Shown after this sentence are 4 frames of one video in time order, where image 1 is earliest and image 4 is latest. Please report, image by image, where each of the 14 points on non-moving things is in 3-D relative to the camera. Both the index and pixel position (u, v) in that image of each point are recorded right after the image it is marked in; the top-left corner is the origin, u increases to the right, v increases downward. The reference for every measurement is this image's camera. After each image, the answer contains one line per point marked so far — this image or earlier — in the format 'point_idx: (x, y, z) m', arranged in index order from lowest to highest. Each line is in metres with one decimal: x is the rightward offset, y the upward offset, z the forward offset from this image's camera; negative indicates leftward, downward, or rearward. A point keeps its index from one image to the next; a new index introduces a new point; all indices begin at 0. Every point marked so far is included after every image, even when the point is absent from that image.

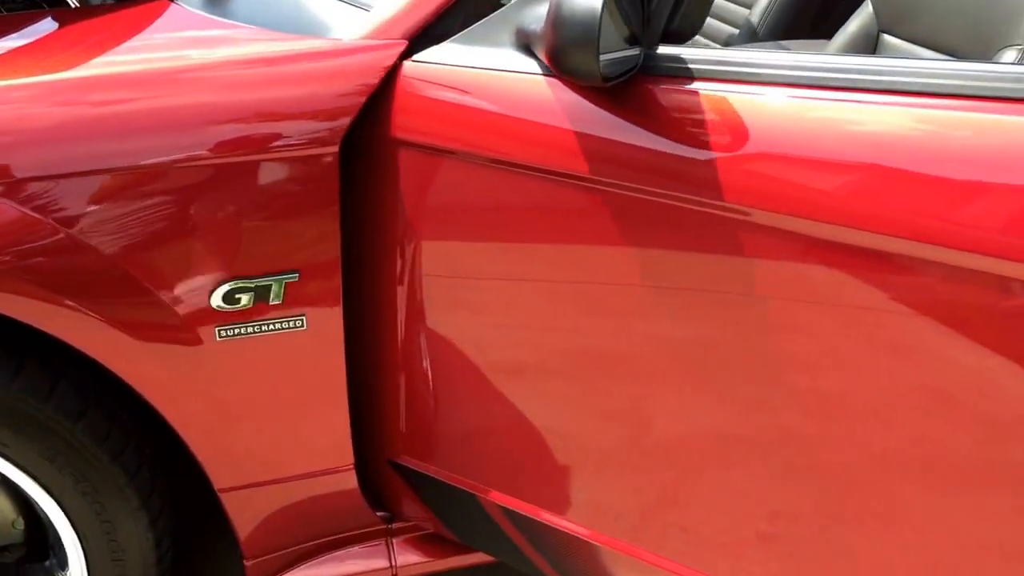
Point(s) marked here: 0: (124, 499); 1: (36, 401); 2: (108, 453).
0: (-0.4, -0.2, +1.1) m
1: (-0.5, -0.1, +1.1) m
2: (-0.4, -0.2, +1.1) m
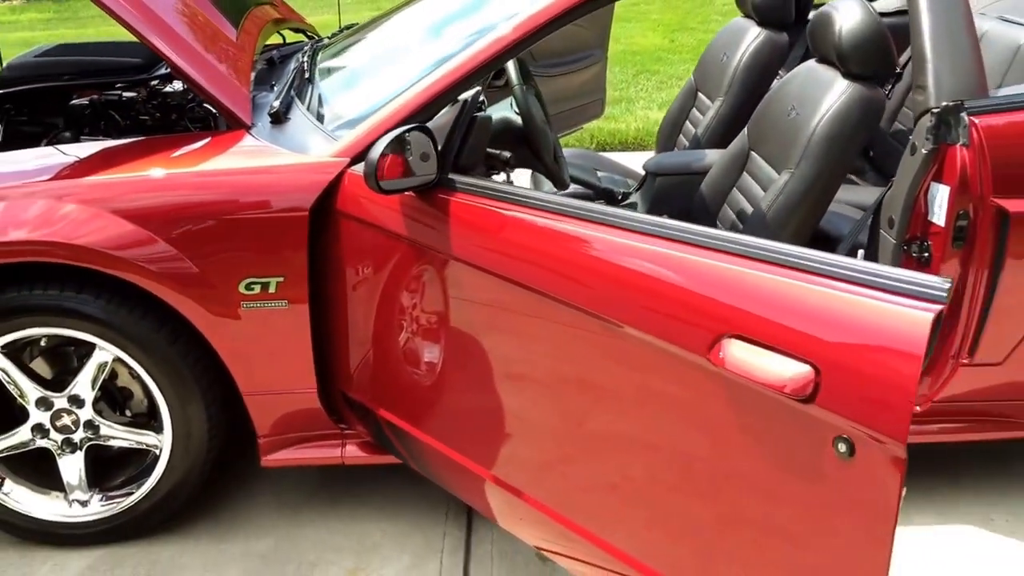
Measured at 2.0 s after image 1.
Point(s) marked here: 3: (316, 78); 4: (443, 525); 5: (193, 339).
0: (-0.6, -0.2, +2.0) m
1: (-0.7, -0.1, +2.0) m
2: (-0.6, -0.2, +2.0) m
3: (-0.5, +0.5, +2.3) m
4: (-0.1, -0.5, +2.1) m
5: (-0.6, -0.1, +2.0) m
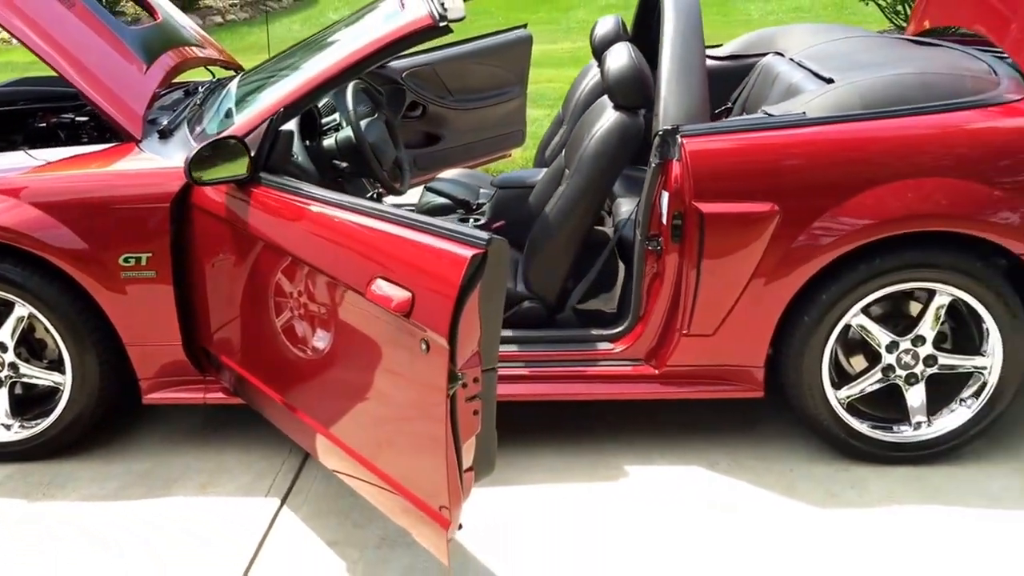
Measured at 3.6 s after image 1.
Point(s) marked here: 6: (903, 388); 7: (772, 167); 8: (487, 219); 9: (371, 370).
0: (-1.1, -0.1, +2.6) m
1: (-1.1, 0.0, +2.6) m
2: (-1.1, -0.1, +2.6) m
3: (-0.9, +0.5, +2.9) m
4: (-0.6, -0.4, +2.7) m
5: (-1.1, 0.0, +2.6) m
6: (+1.0, -0.2, +2.5) m
7: (+0.6, +0.3, +2.4) m
8: (-0.1, +0.2, +3.1) m
9: (-0.3, -0.2, +2.0) m
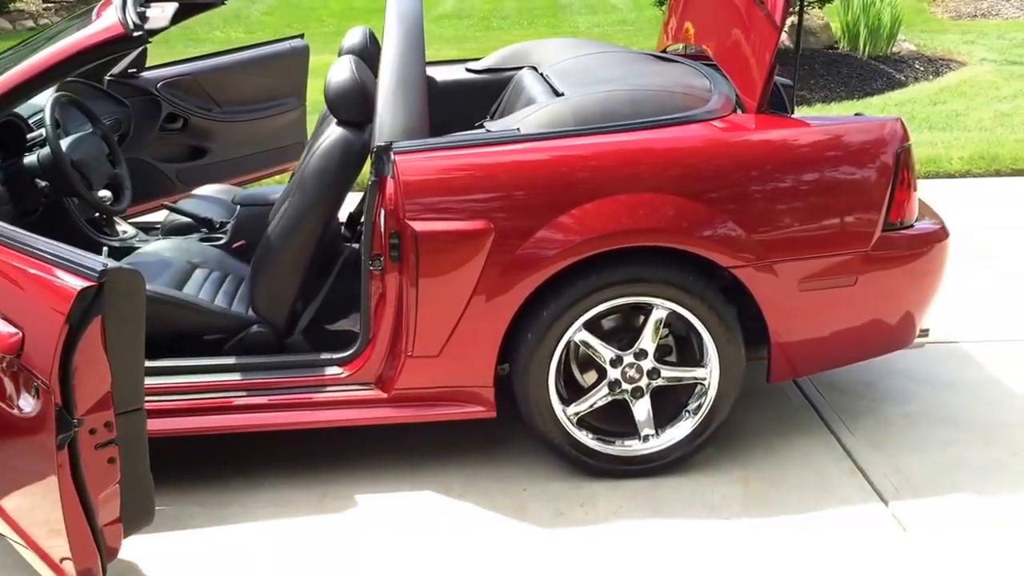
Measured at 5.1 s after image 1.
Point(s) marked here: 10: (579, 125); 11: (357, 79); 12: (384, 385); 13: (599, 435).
0: (-1.8, -0.2, +2.4) m
1: (-1.8, -0.1, +2.3) m
2: (-1.8, -0.2, +2.3) m
3: (-1.6, +0.4, +2.7) m
4: (-1.3, -0.5, +2.5) m
5: (-1.8, -0.1, +2.4) m
6: (+0.3, -0.3, +2.5) m
7: (-0.1, +0.2, +2.3) m
8: (-0.8, +0.1, +3.0) m
9: (-0.9, -0.2, +1.9) m
10: (+0.2, +0.4, +2.5) m
11: (-0.4, +0.5, +2.6) m
12: (-0.3, -0.2, +2.5) m
13: (+0.2, -0.4, +2.5) m
